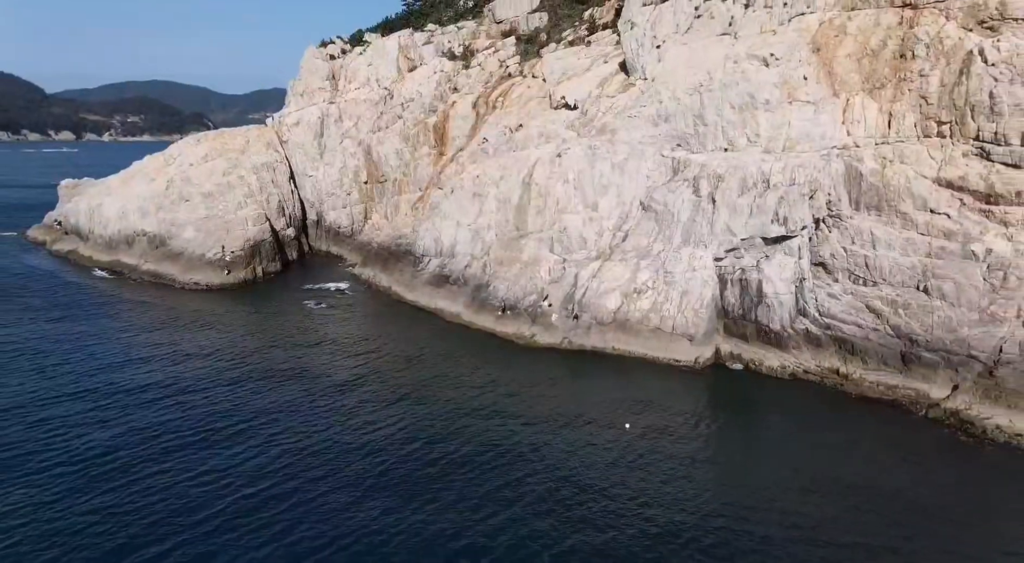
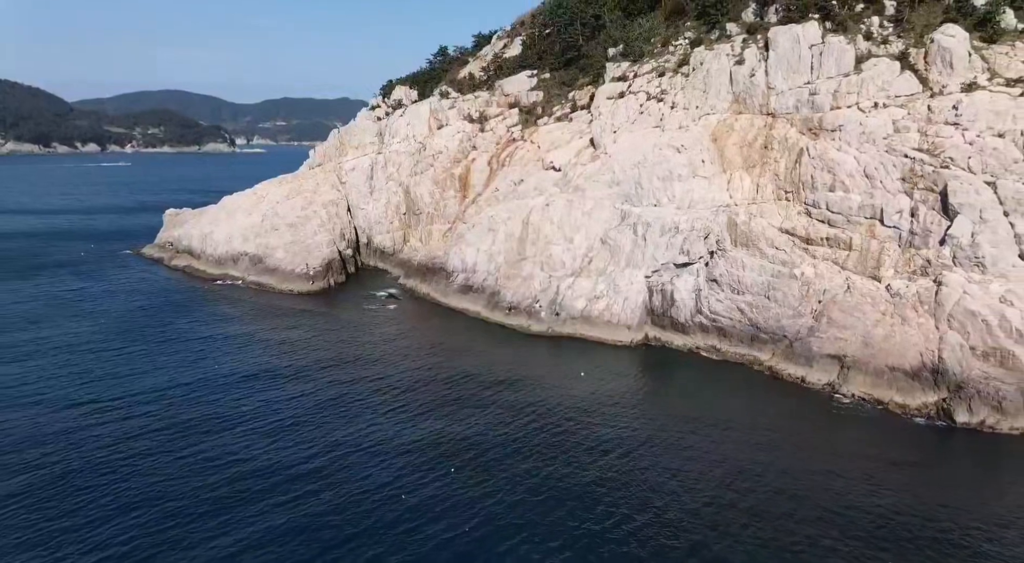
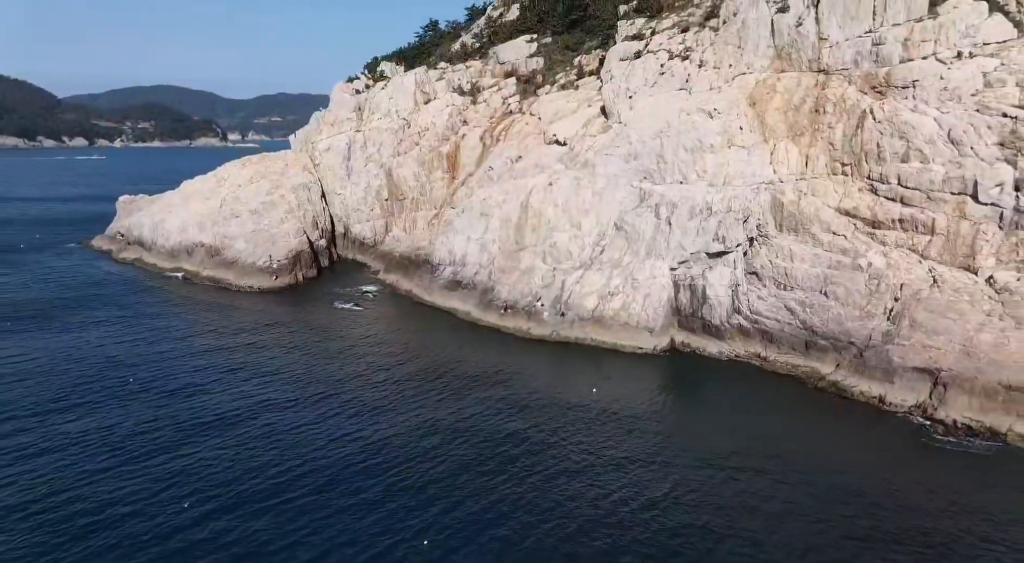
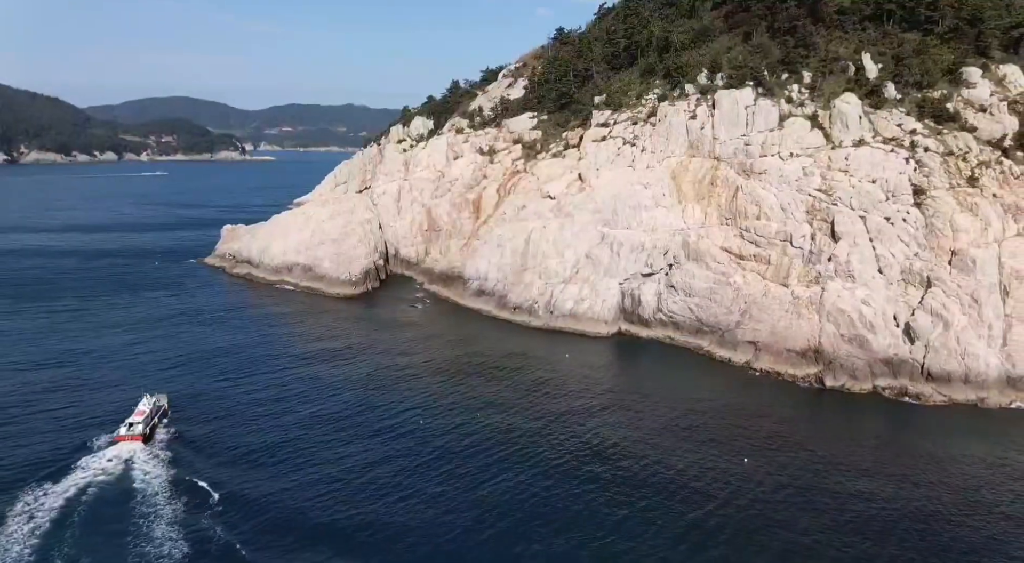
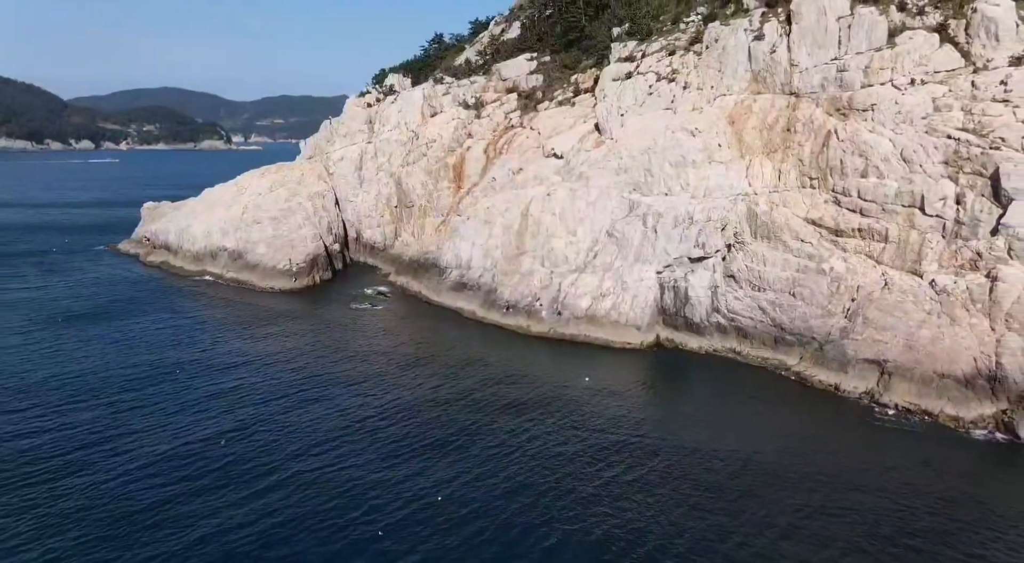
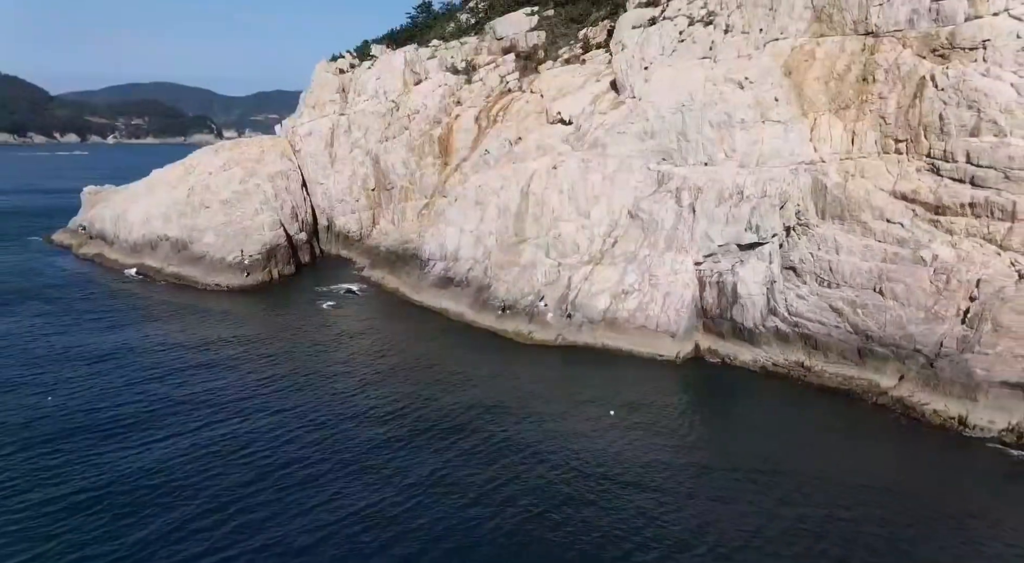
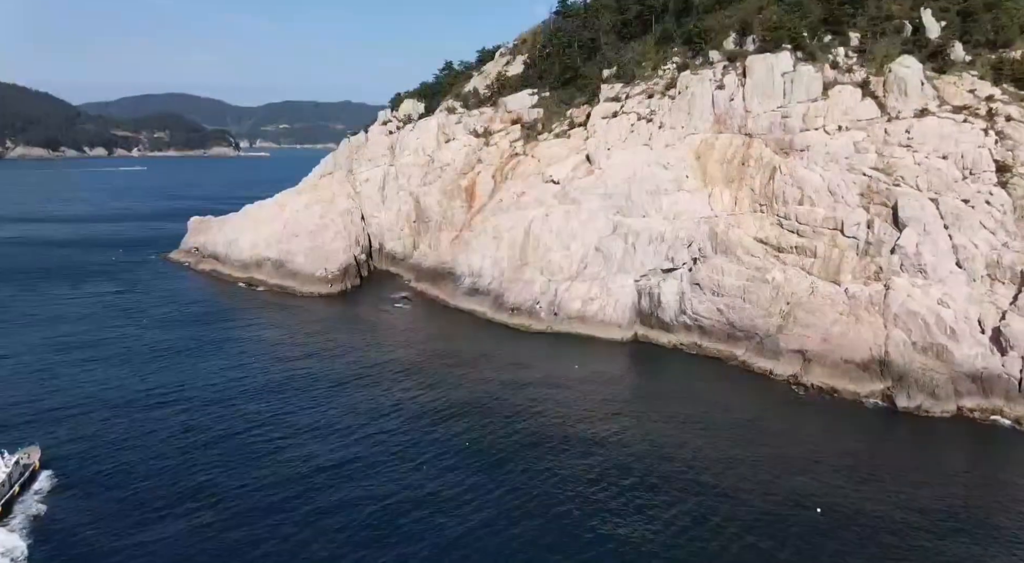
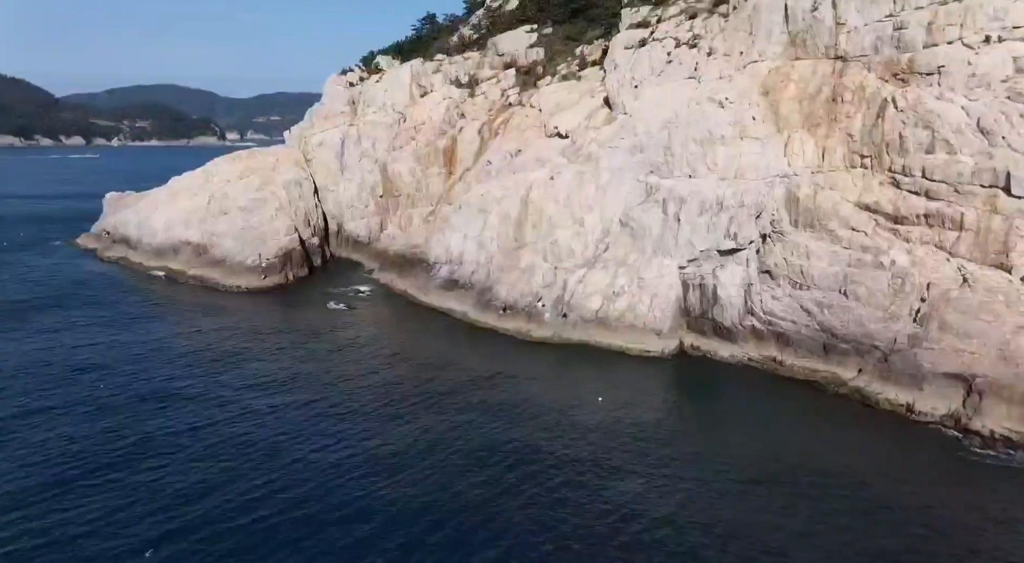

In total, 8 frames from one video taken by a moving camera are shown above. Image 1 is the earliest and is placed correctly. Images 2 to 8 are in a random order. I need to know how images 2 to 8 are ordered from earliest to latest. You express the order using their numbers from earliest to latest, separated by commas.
6, 8, 3, 5, 2, 7, 4
